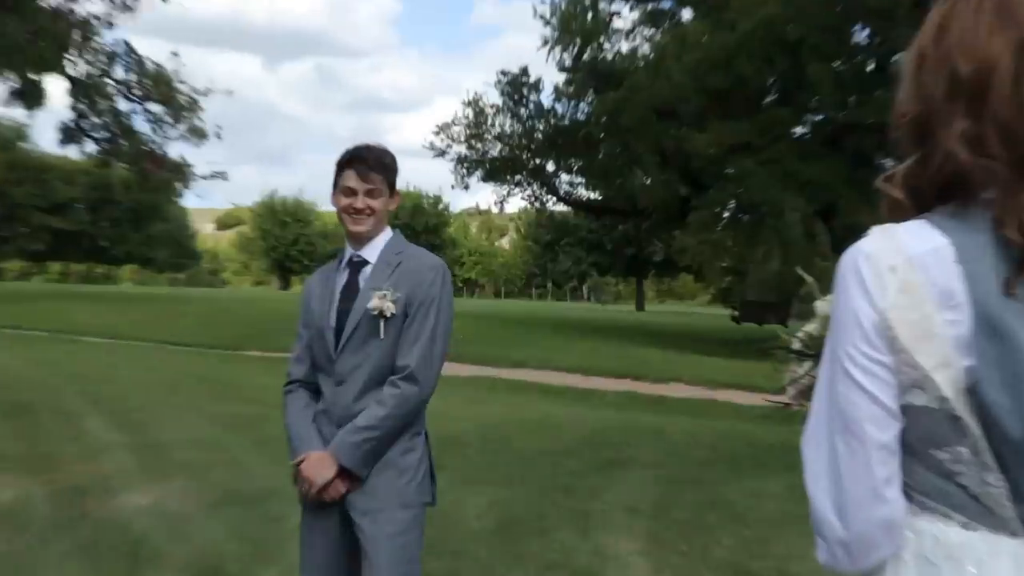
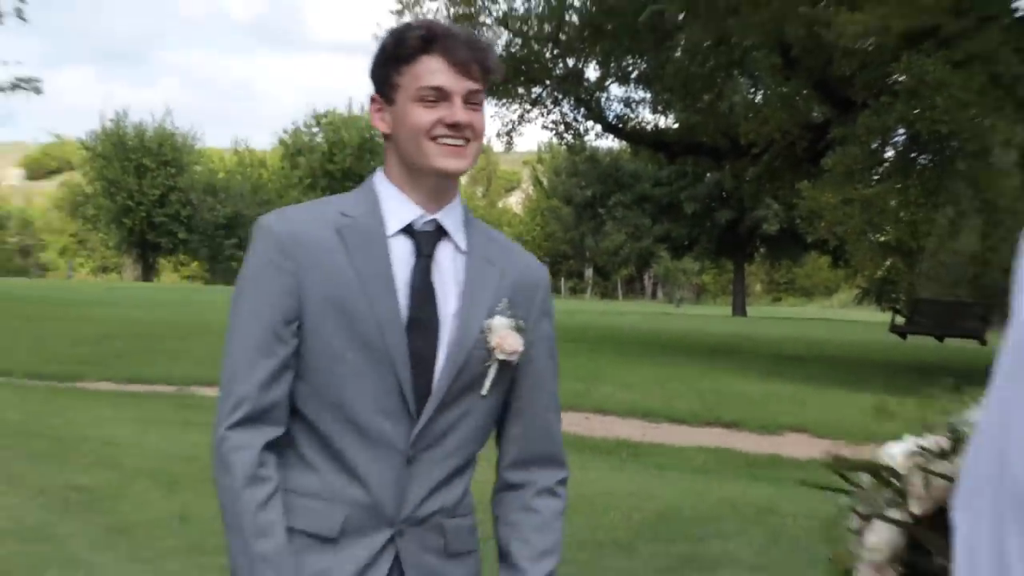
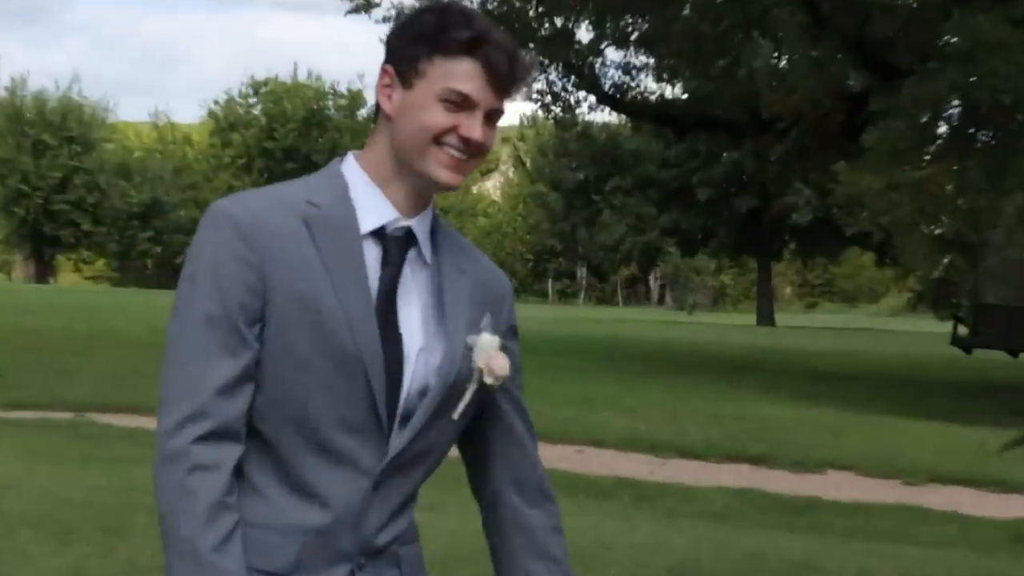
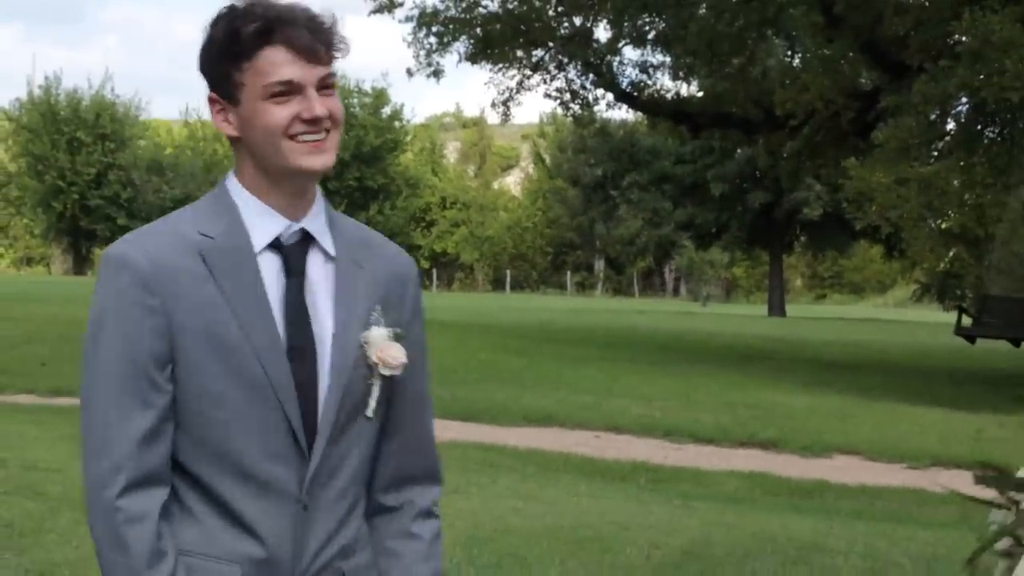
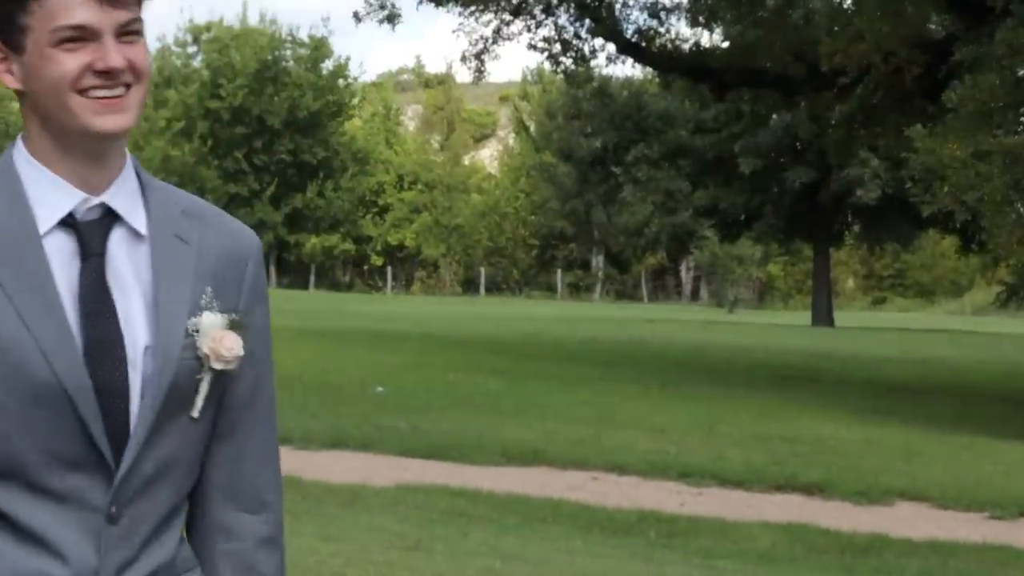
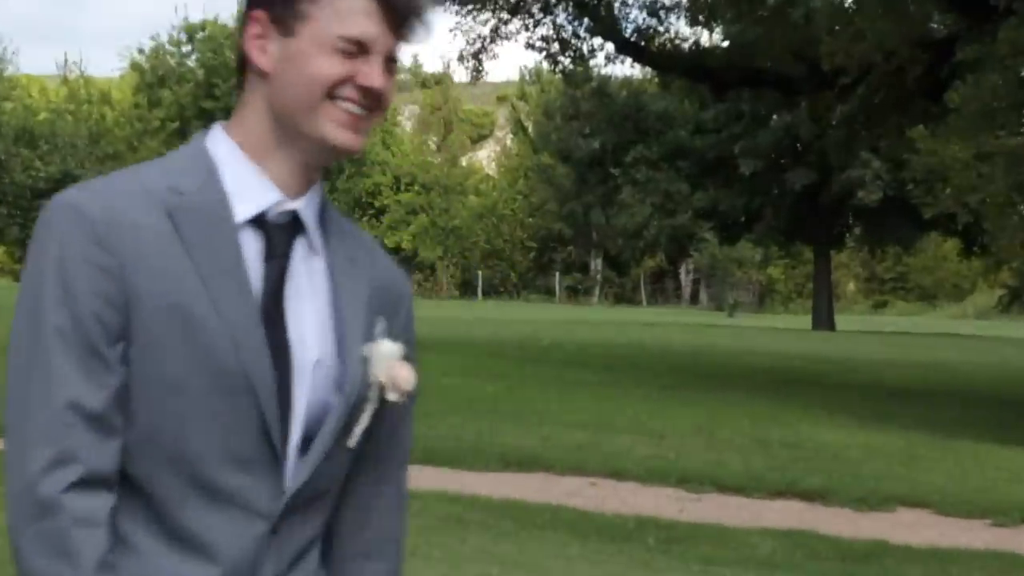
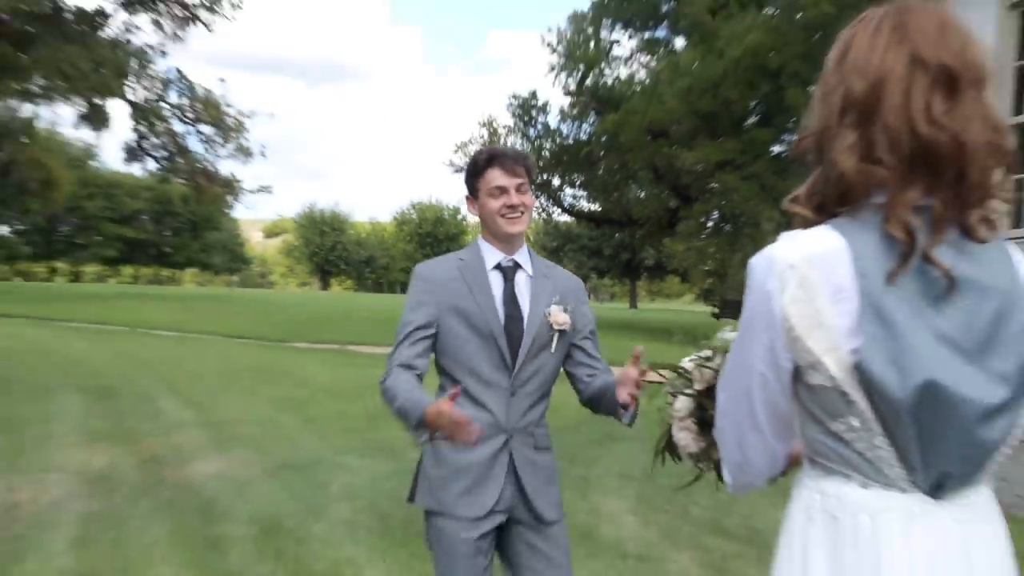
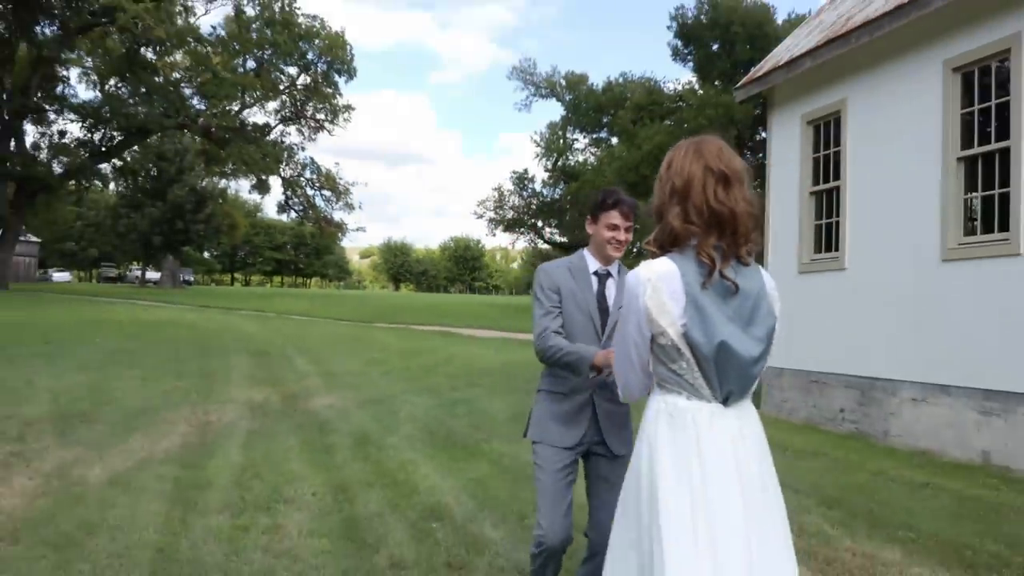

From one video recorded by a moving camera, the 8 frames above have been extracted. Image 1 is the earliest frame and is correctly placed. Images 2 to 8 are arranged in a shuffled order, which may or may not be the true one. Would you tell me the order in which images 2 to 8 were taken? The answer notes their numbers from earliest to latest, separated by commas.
3, 6, 5, 4, 2, 7, 8
